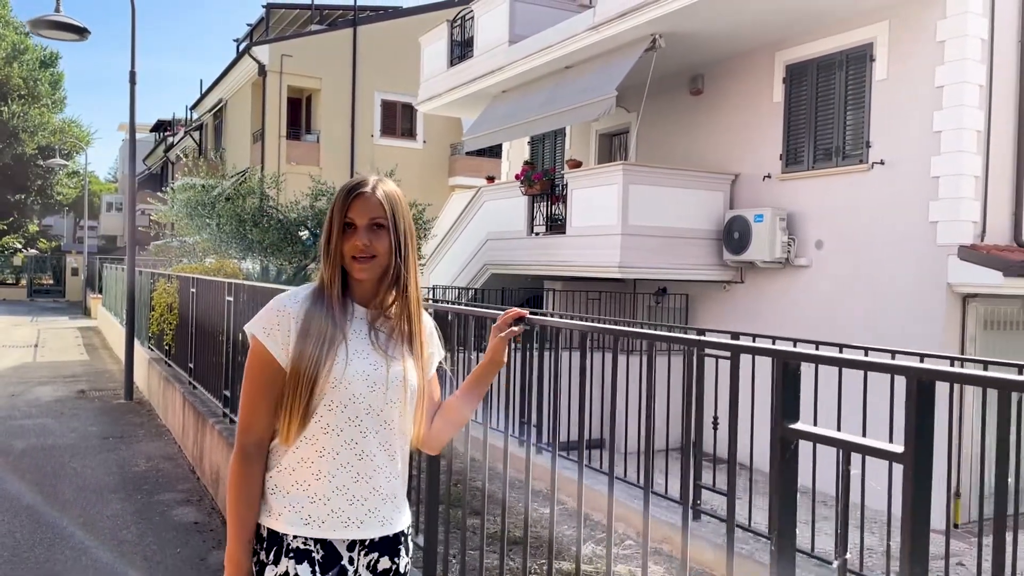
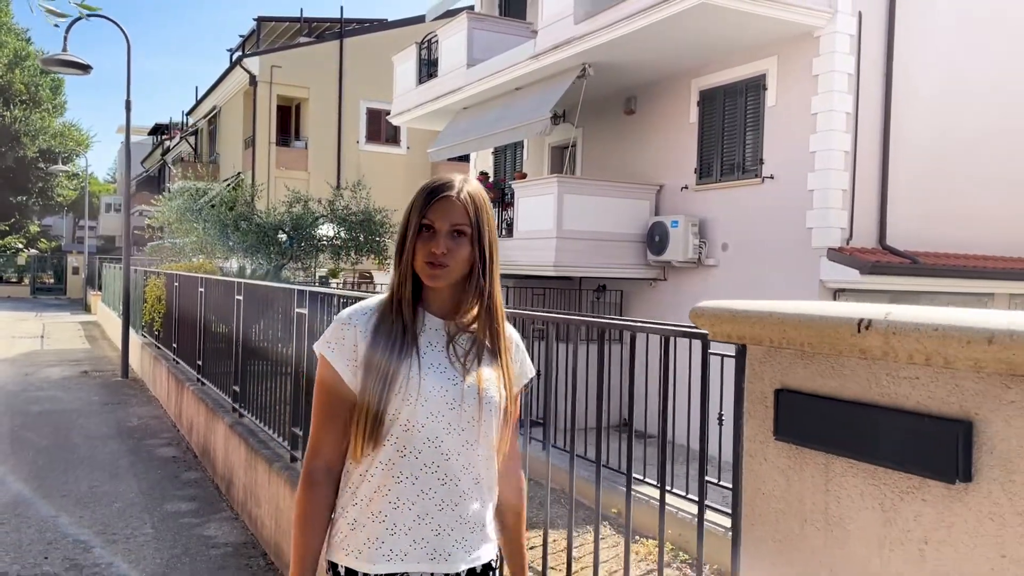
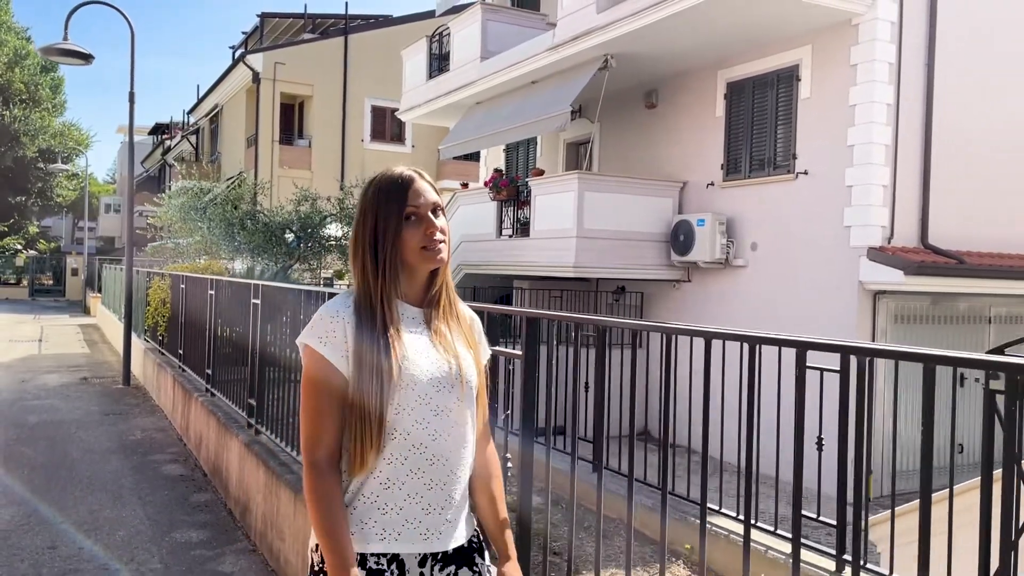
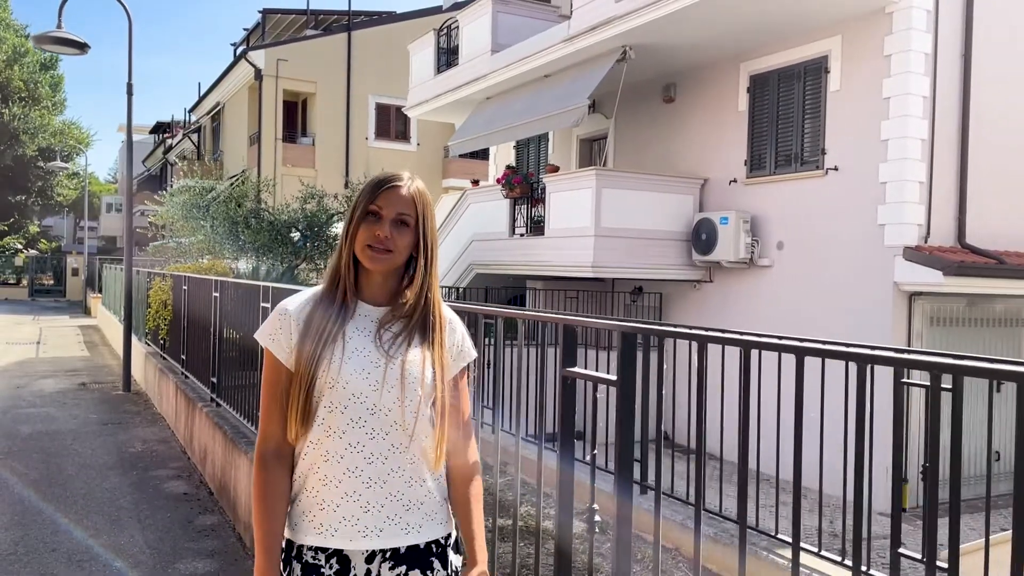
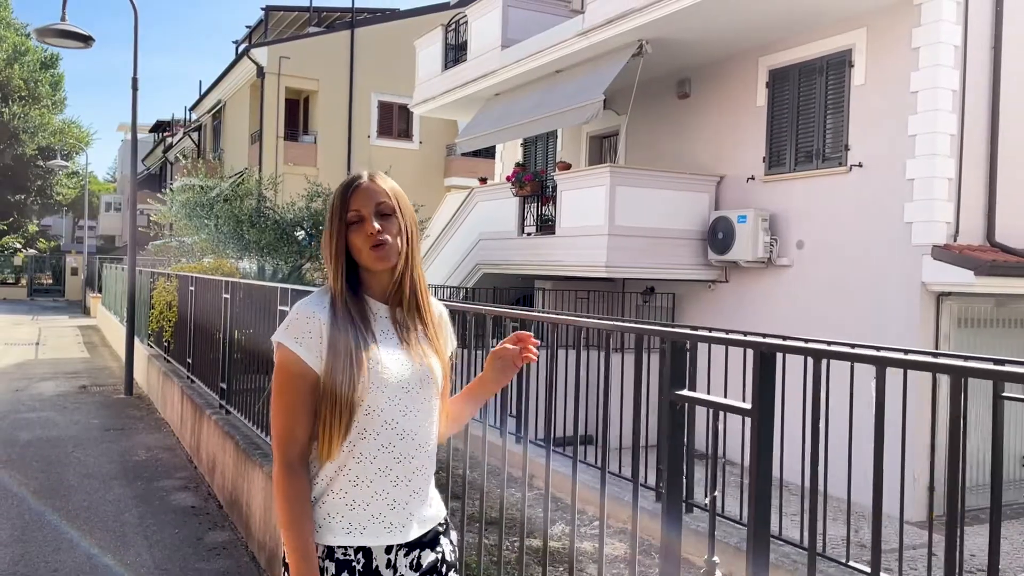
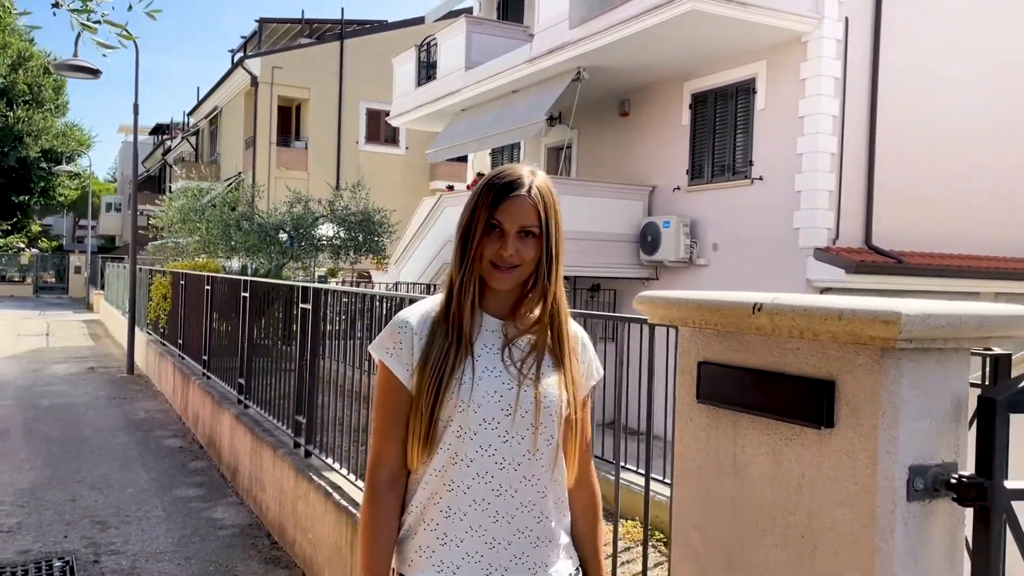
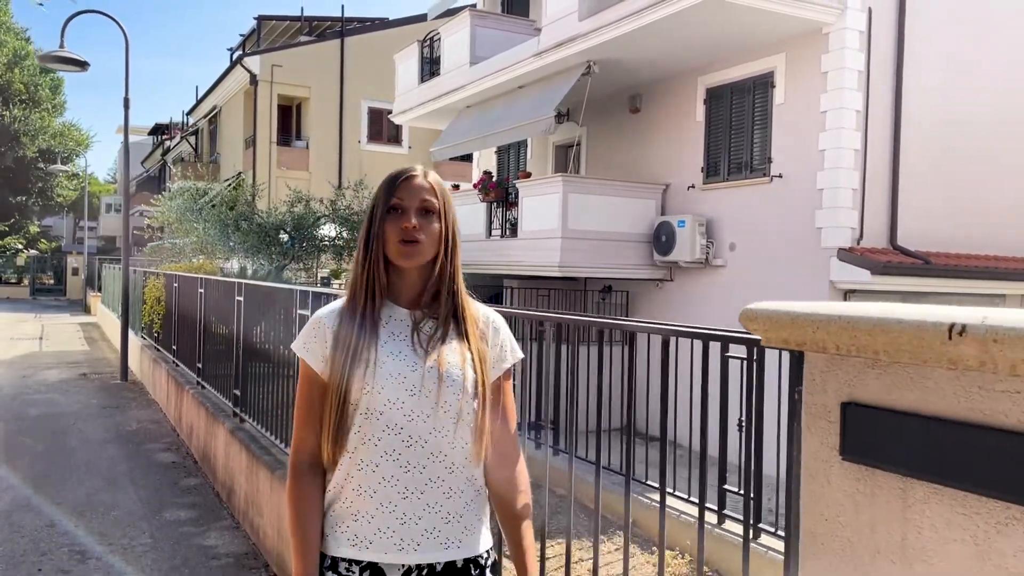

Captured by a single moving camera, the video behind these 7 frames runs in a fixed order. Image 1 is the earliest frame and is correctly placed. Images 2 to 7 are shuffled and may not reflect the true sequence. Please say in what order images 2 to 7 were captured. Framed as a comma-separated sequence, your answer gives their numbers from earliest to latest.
5, 4, 3, 7, 2, 6
